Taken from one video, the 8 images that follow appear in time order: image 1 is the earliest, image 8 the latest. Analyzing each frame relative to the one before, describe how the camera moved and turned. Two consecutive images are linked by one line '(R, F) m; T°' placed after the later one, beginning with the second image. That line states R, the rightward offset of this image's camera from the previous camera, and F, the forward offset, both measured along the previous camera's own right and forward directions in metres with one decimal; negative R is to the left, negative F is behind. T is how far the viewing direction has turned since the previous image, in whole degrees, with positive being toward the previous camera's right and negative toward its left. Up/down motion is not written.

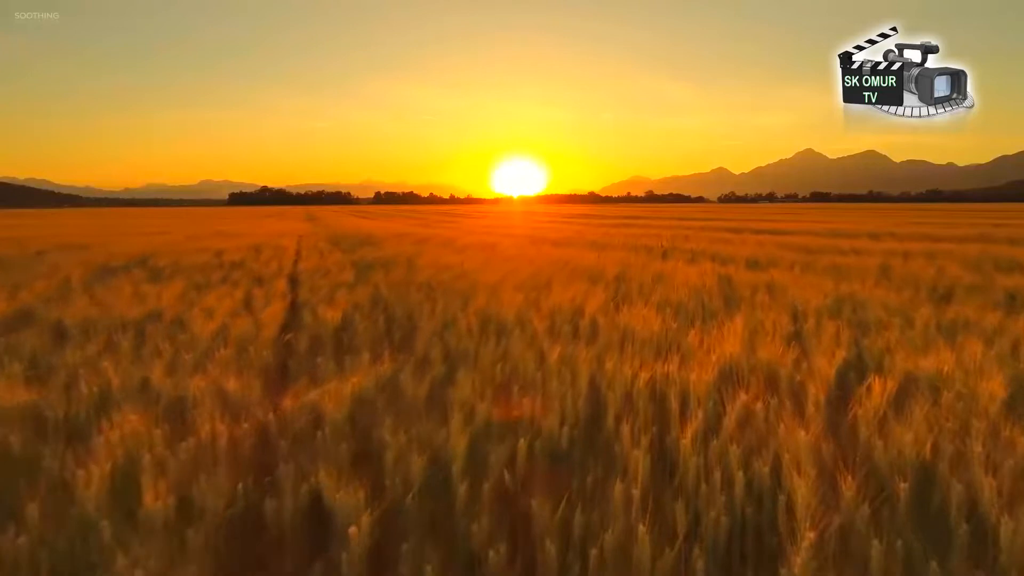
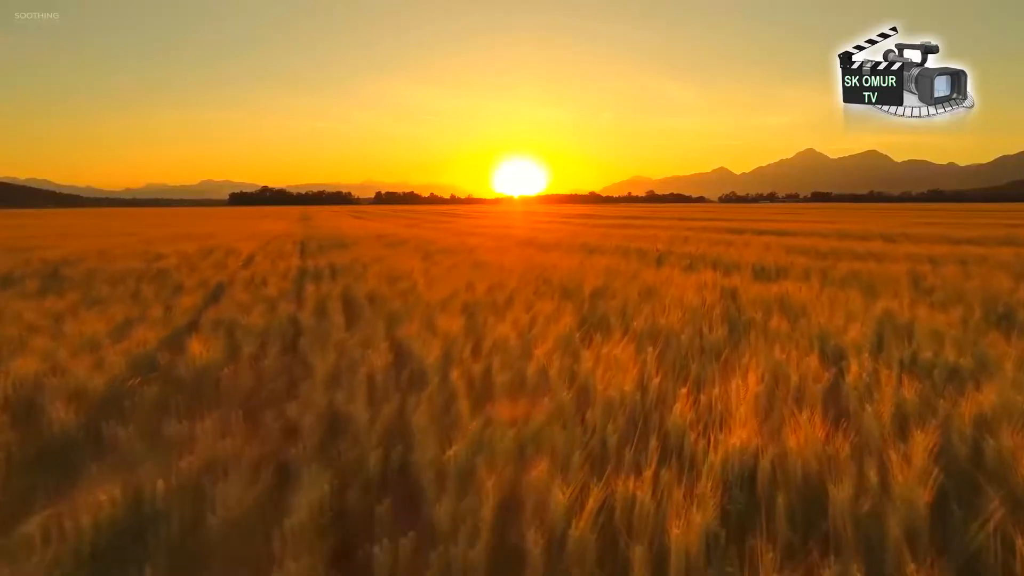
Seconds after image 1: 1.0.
(+0.3, +0.9) m; 0°
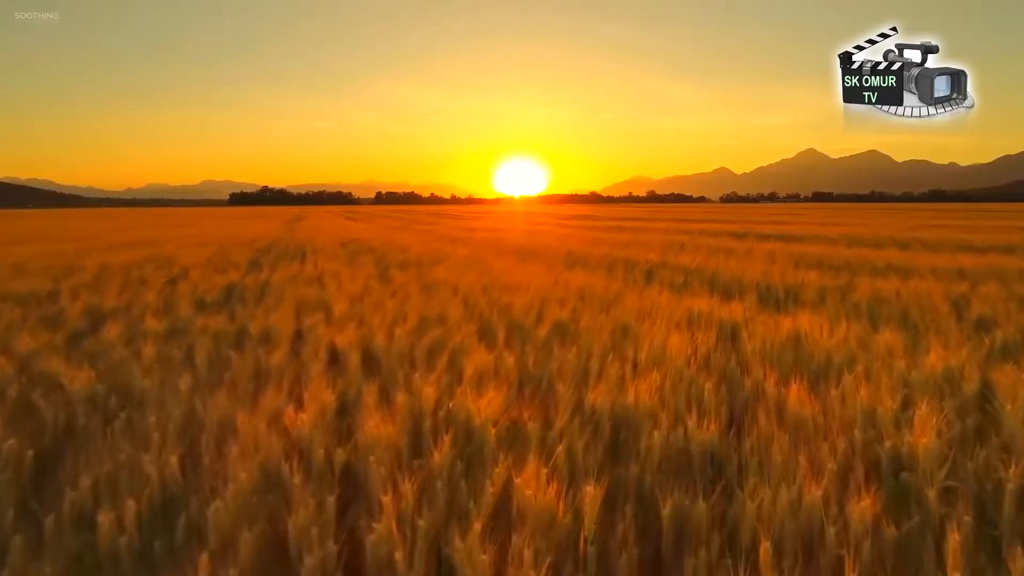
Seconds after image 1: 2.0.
(+0.3, +0.9) m; 0°
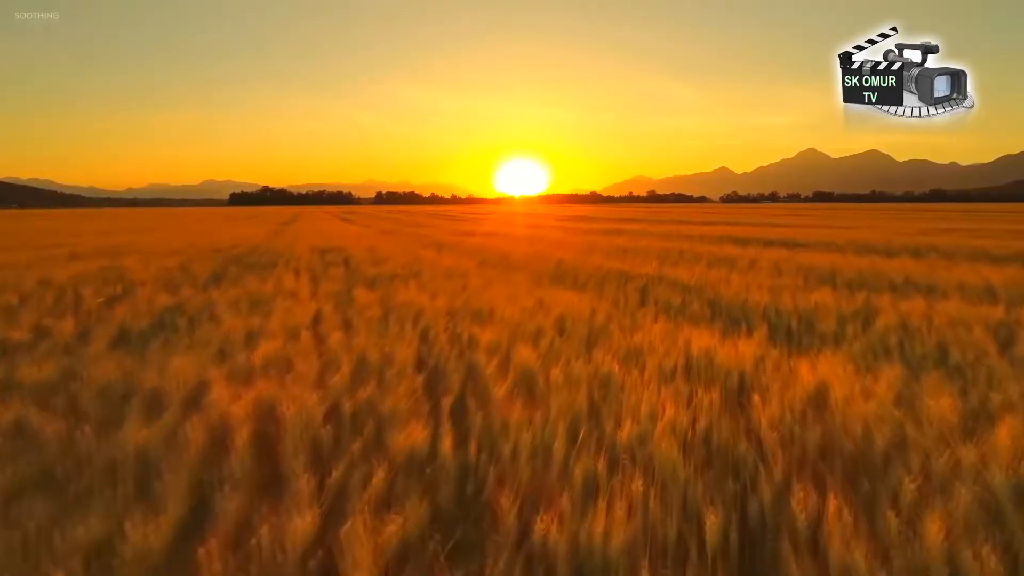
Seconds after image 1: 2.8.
(+0.2, +0.6) m; 0°
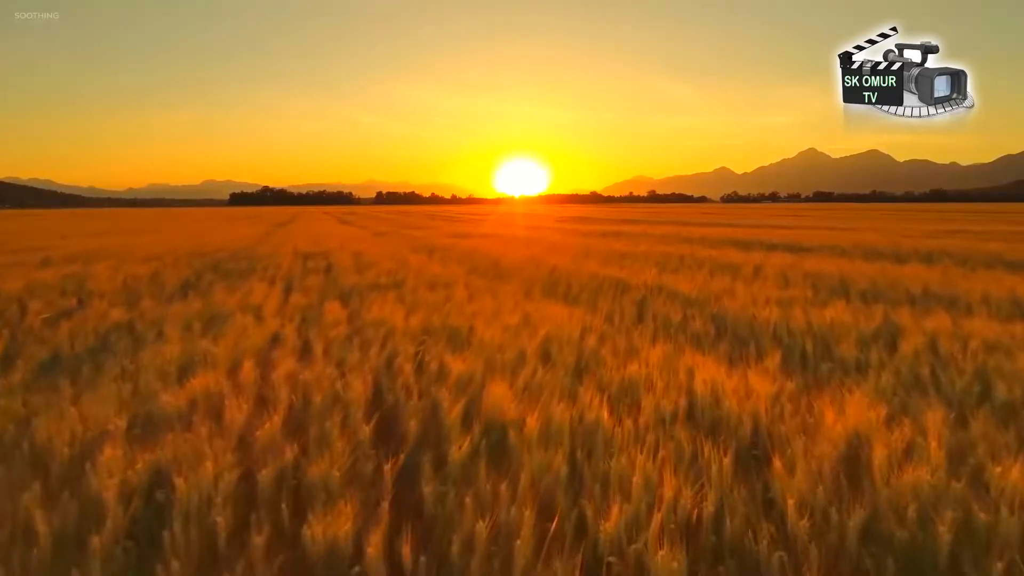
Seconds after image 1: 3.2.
(+0.1, +0.5) m; 0°
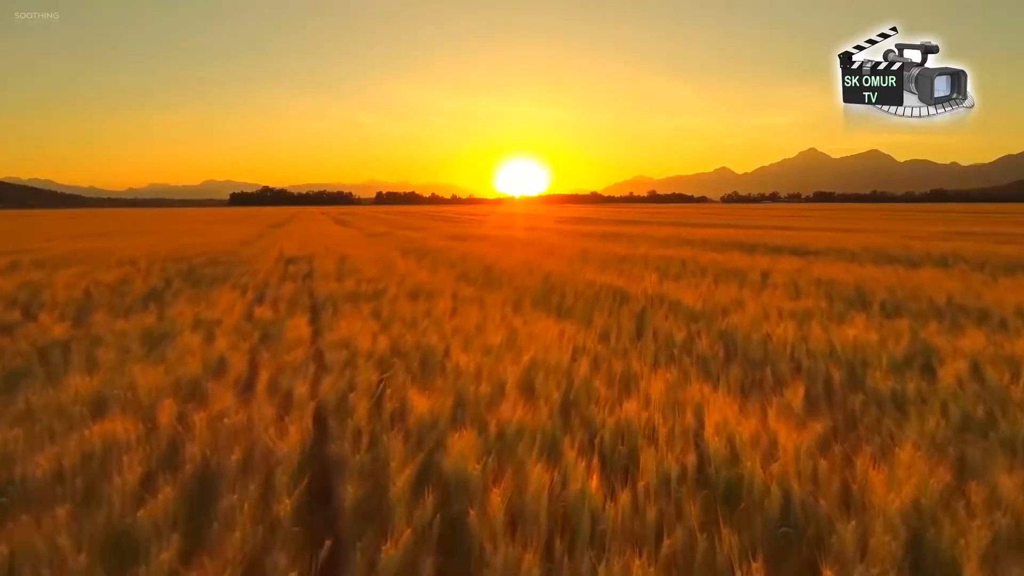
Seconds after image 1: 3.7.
(+0.1, +0.5) m; 0°
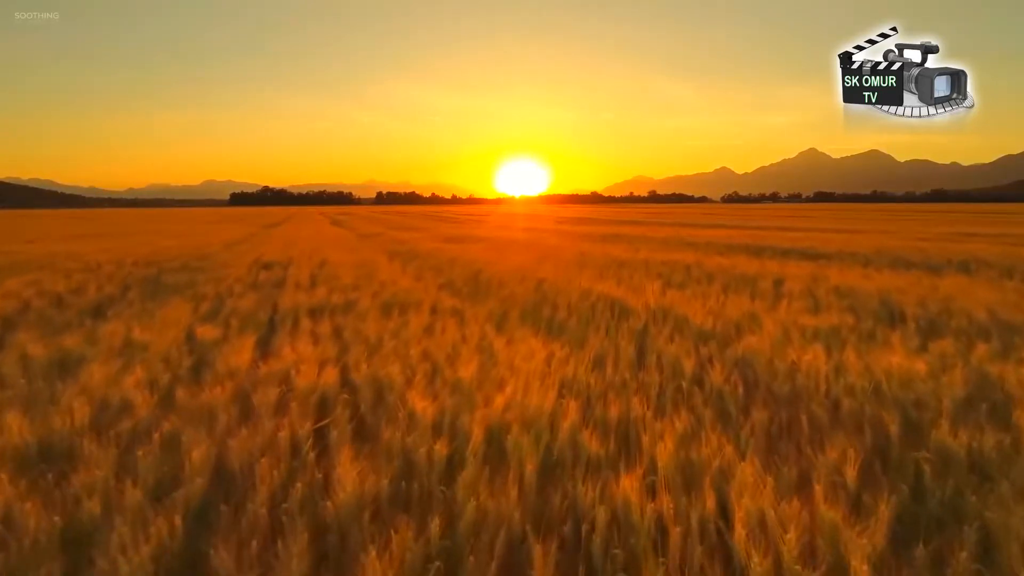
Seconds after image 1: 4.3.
(+0.1, +0.6) m; 0°
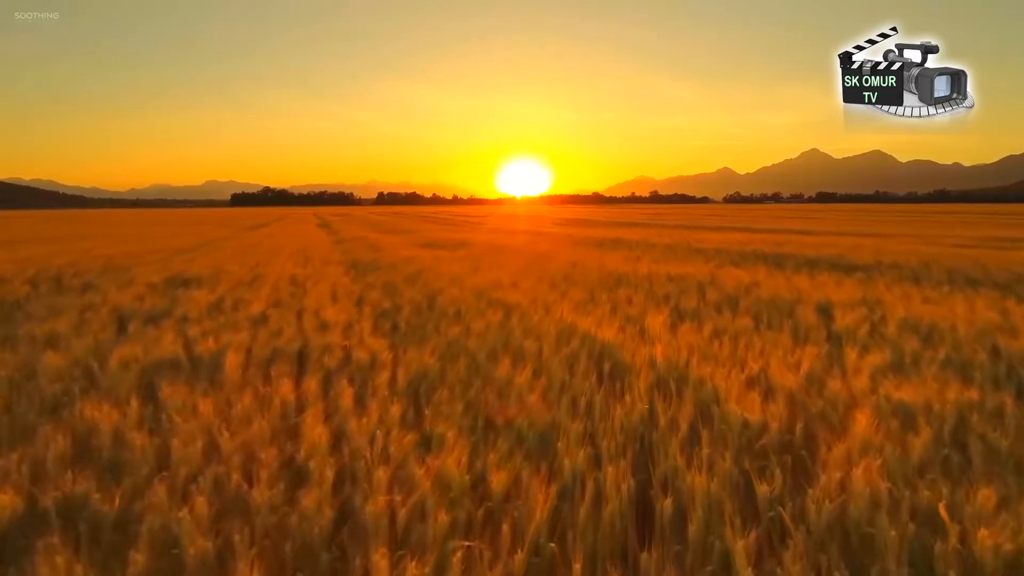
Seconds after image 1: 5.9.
(+0.4, +1.7) m; 0°
